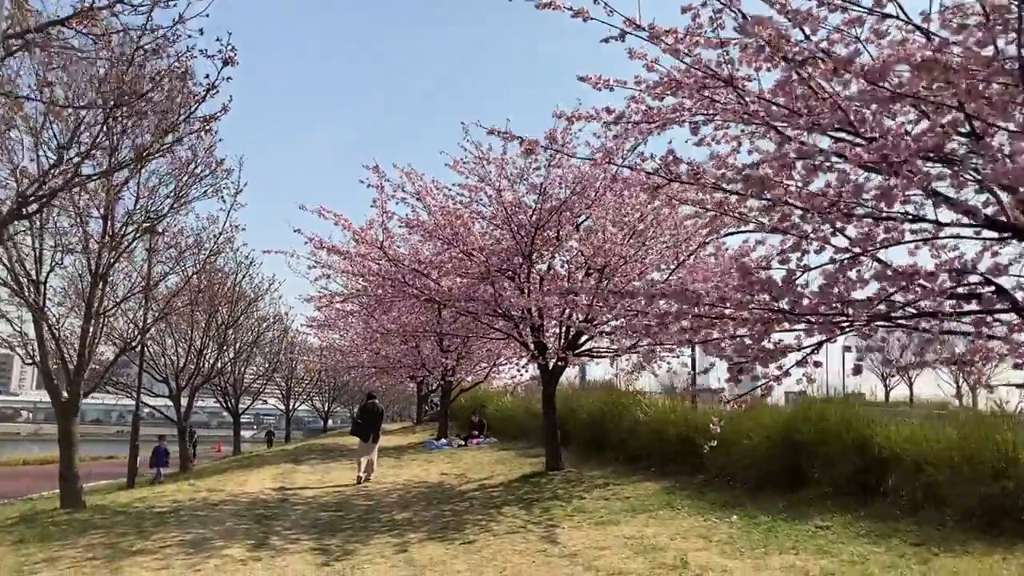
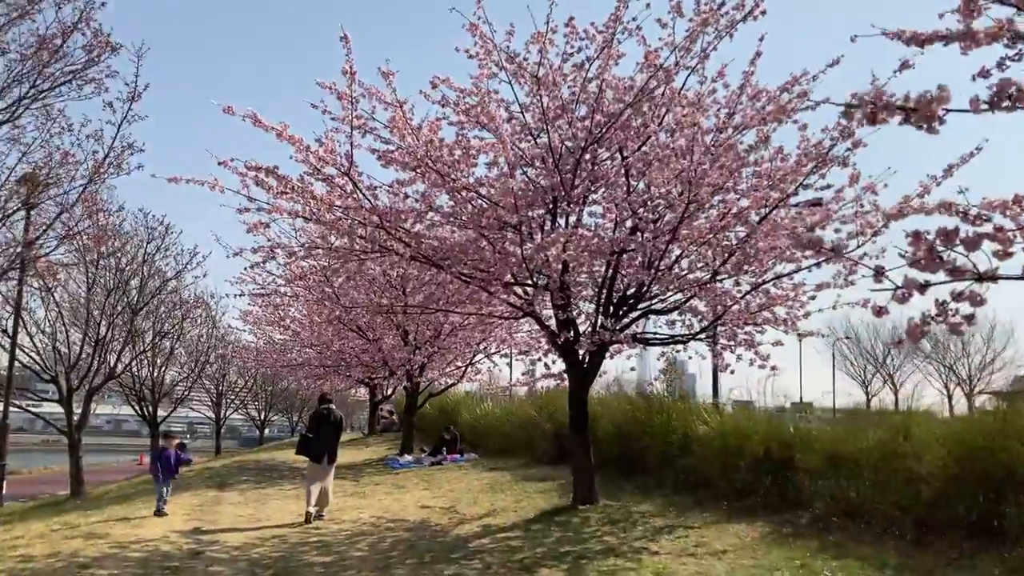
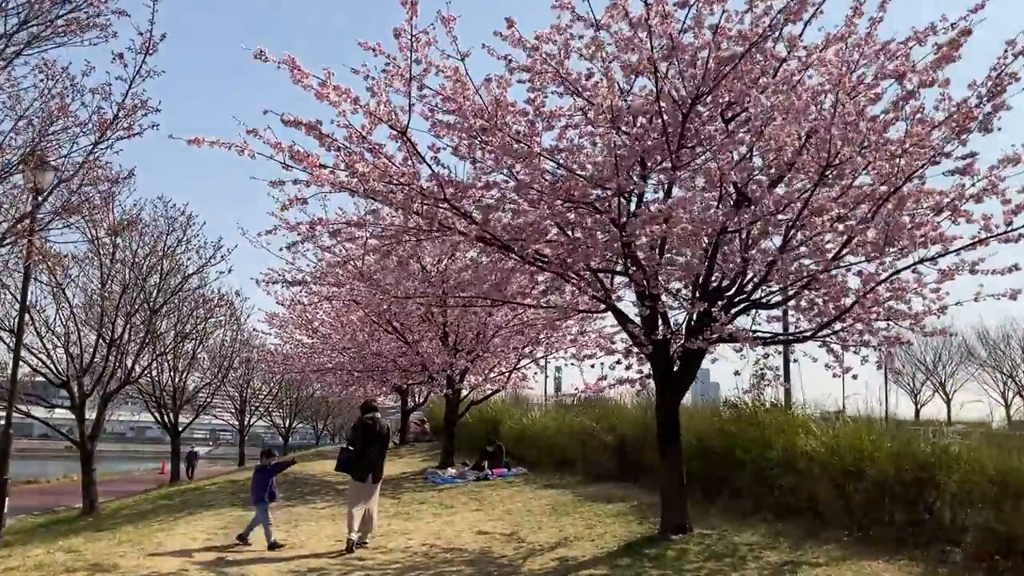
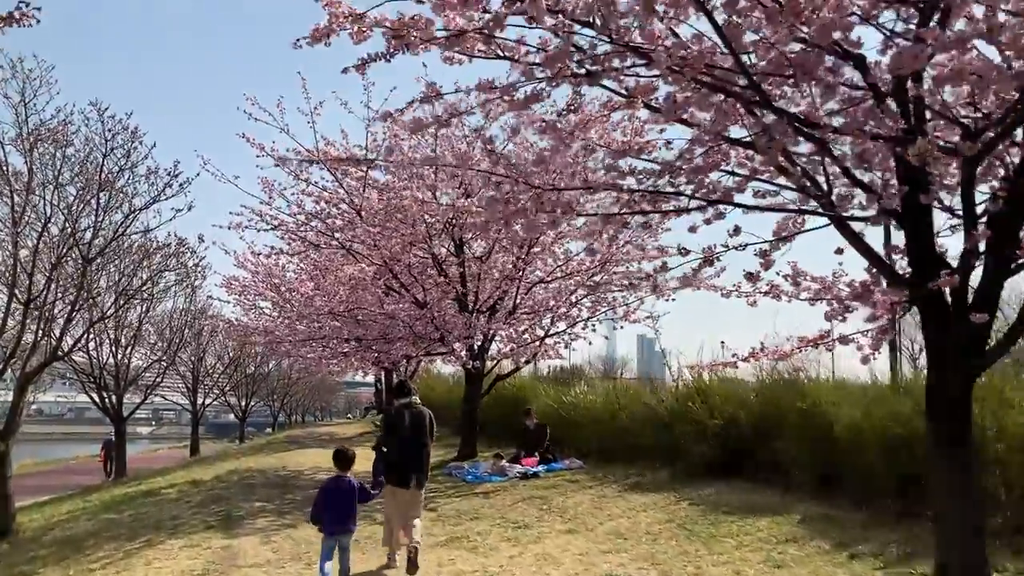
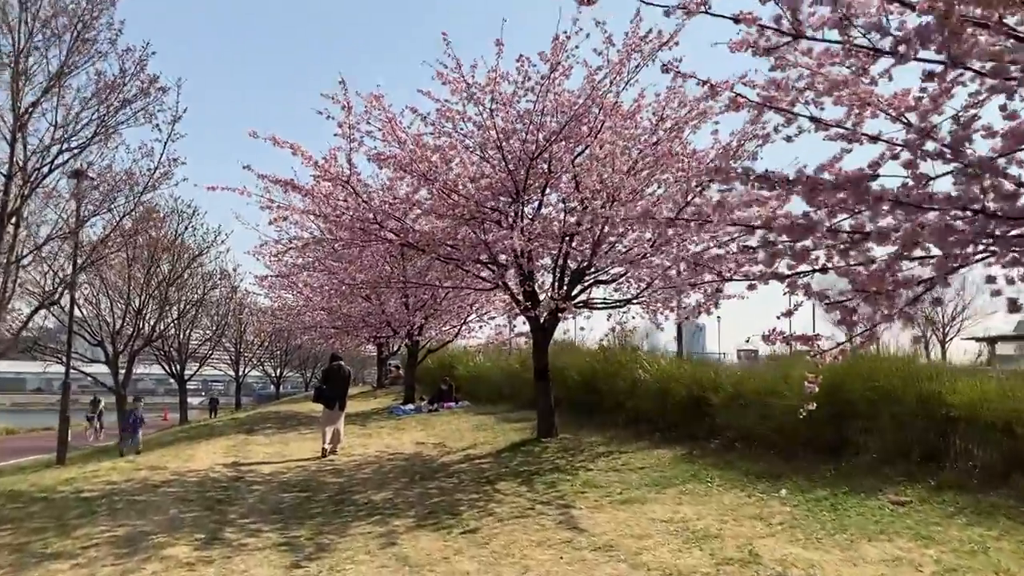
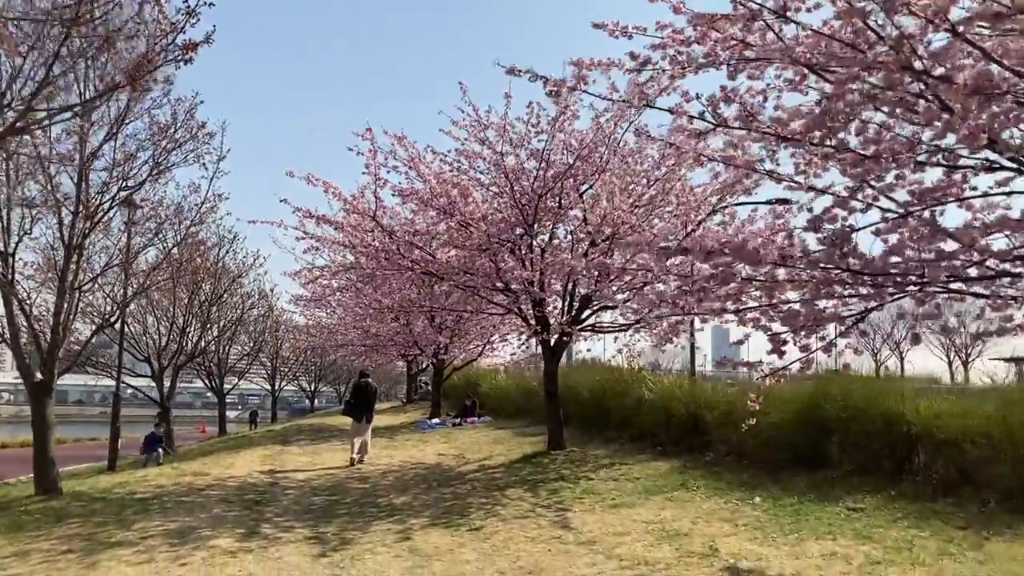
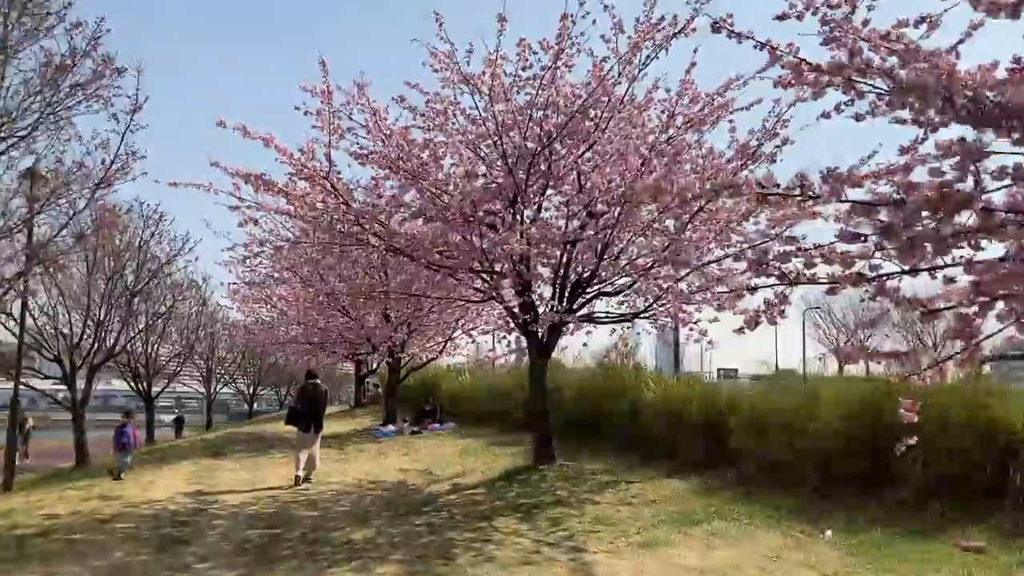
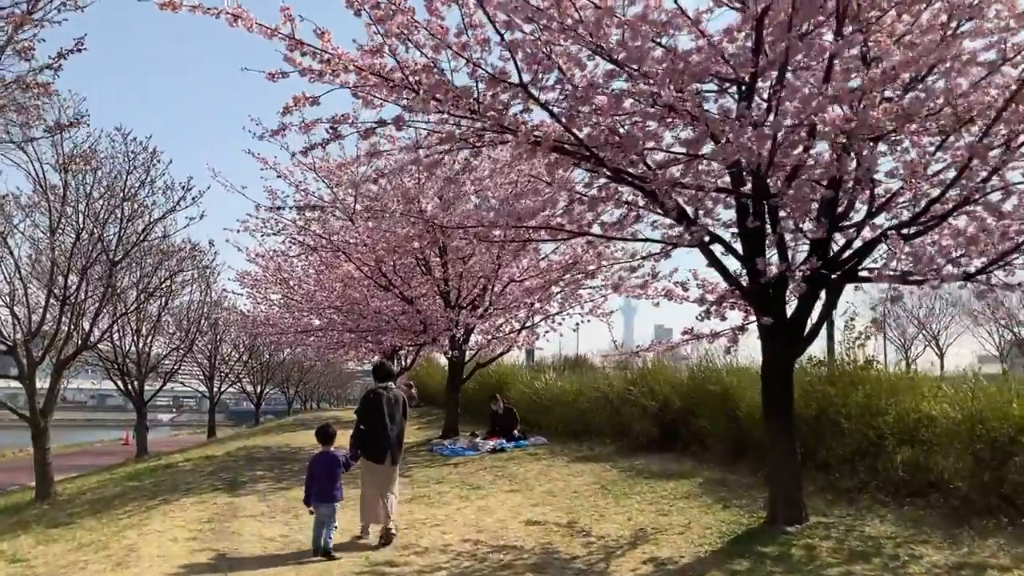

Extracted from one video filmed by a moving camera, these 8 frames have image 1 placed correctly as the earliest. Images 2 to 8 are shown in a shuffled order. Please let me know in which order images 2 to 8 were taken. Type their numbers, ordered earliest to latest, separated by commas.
6, 5, 7, 2, 3, 8, 4
